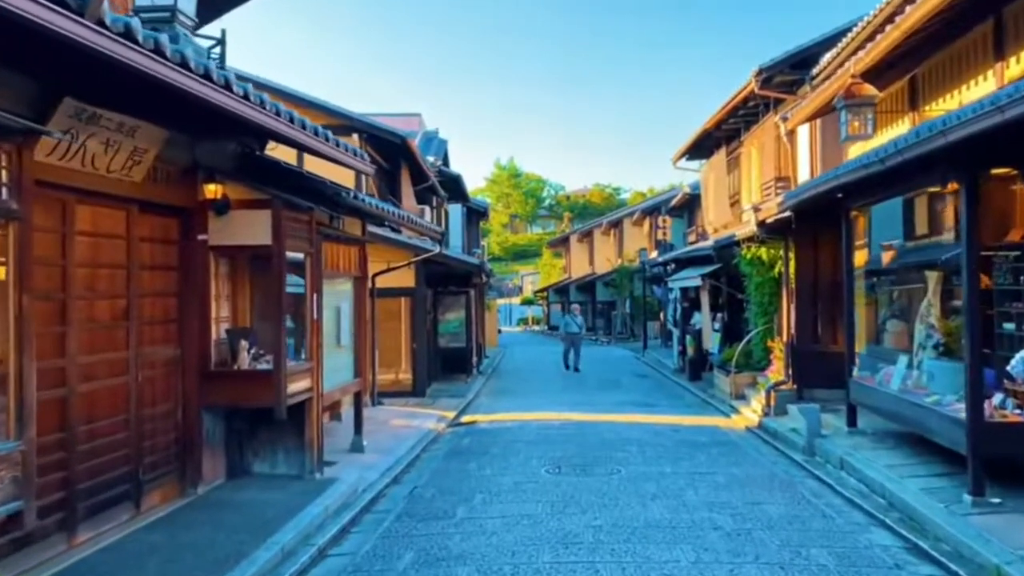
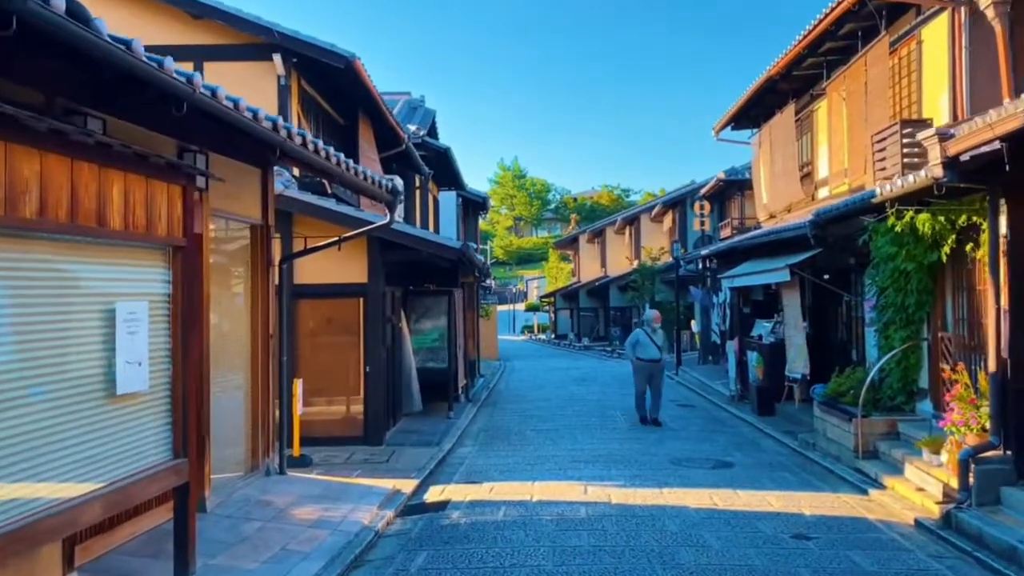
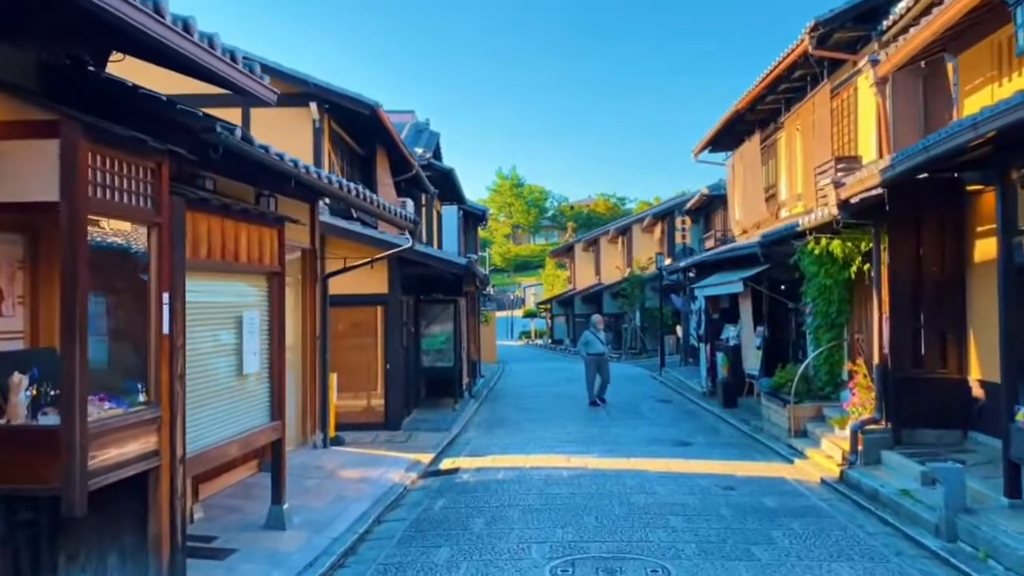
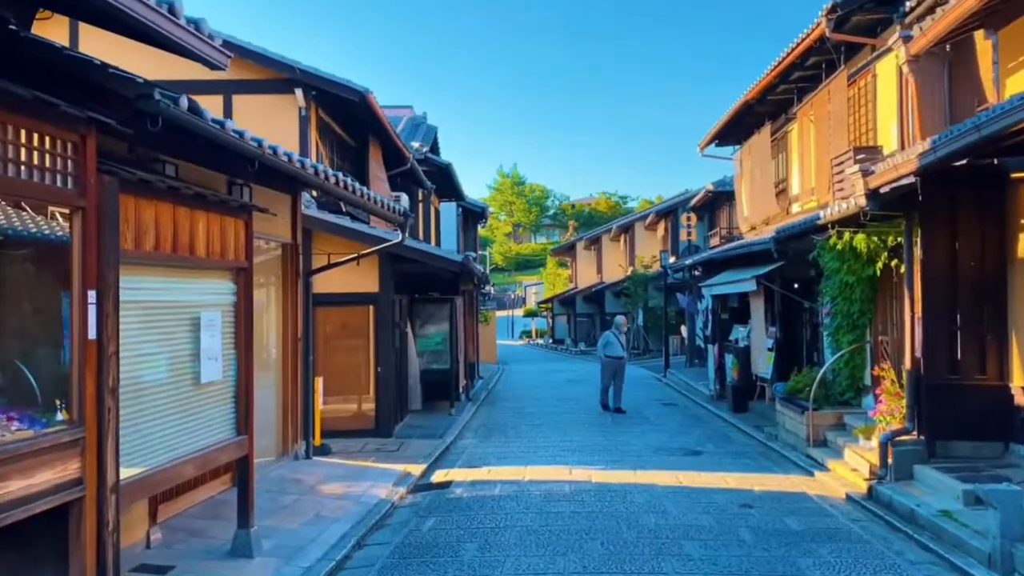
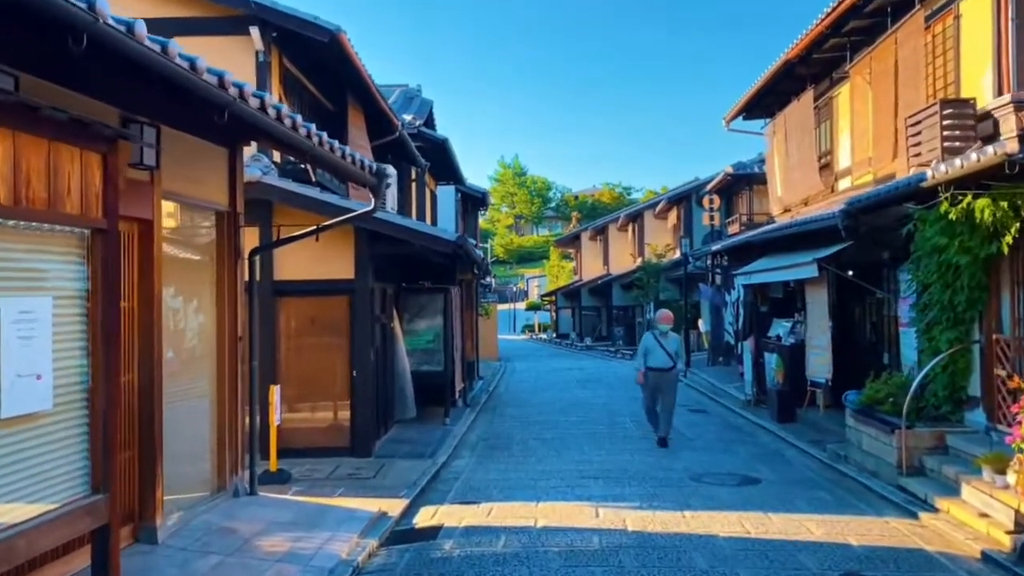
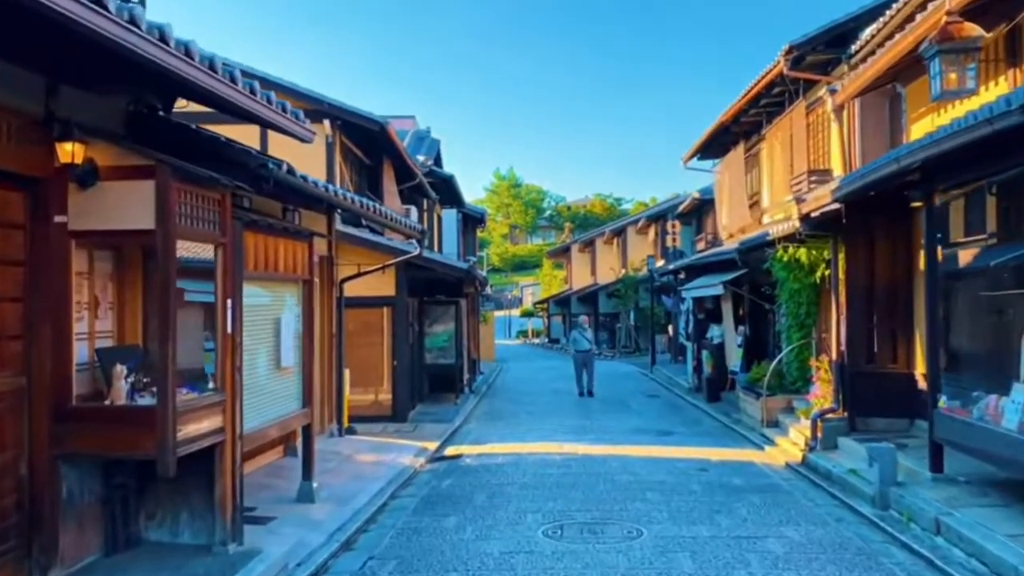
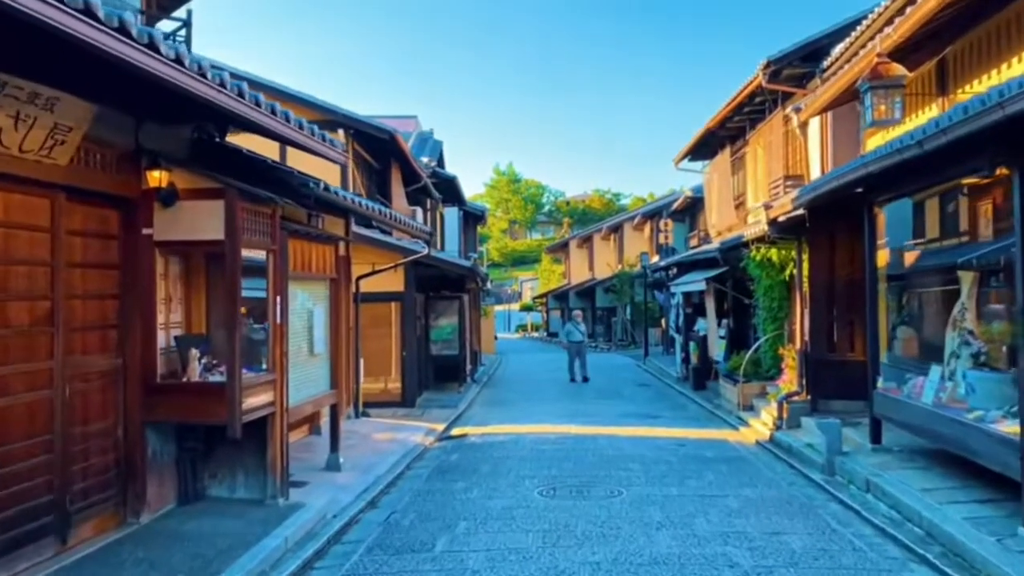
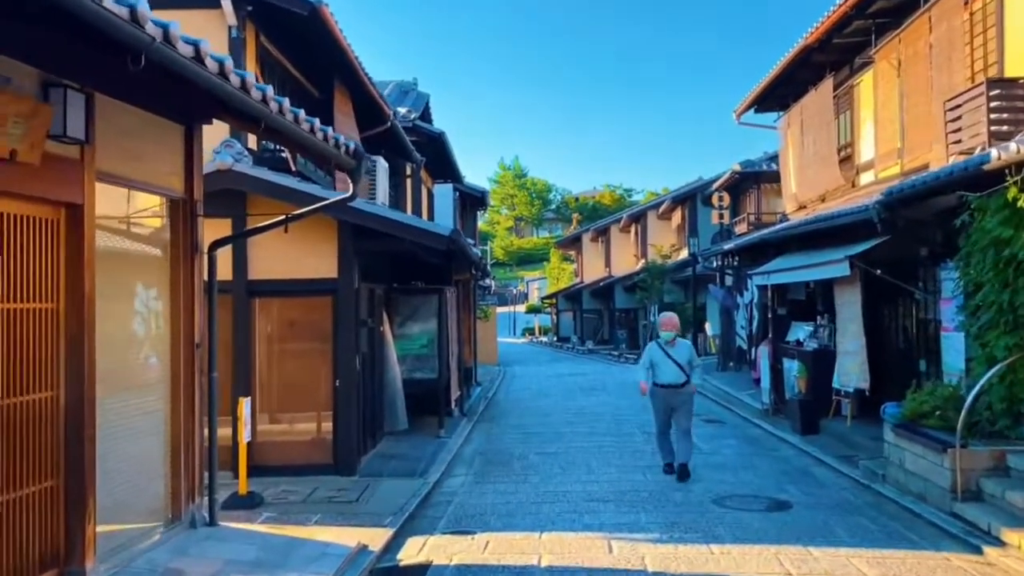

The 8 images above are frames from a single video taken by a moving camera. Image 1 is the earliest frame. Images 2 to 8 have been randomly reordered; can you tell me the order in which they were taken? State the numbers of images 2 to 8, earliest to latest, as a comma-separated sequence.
7, 6, 3, 4, 2, 5, 8
